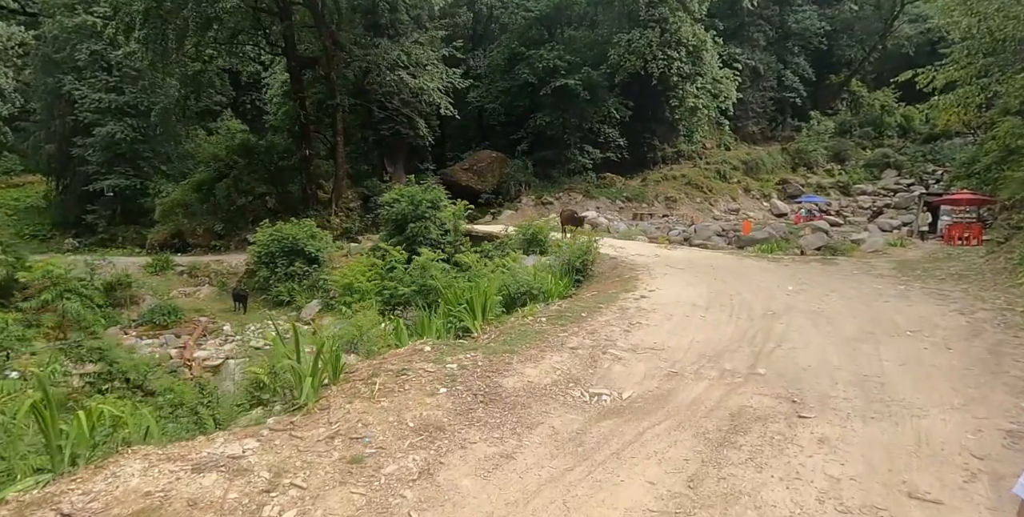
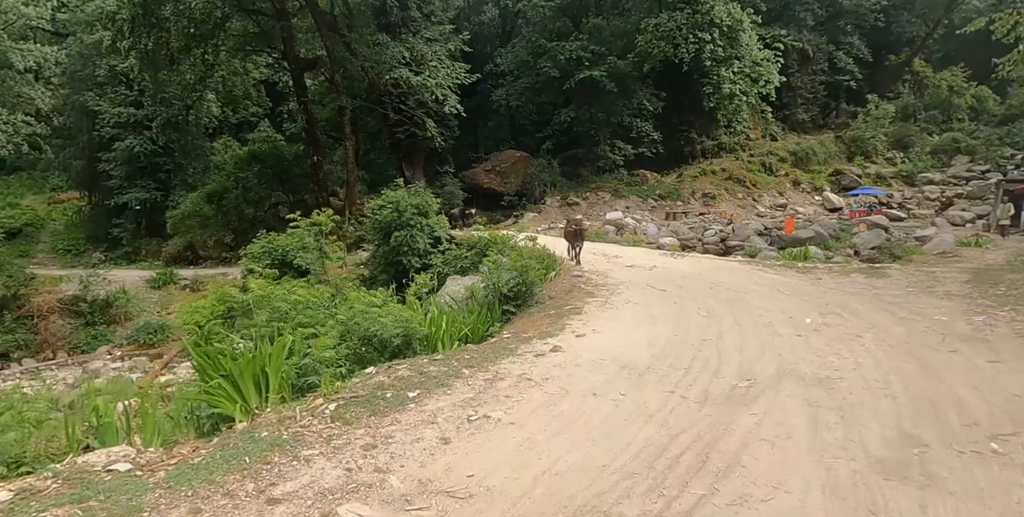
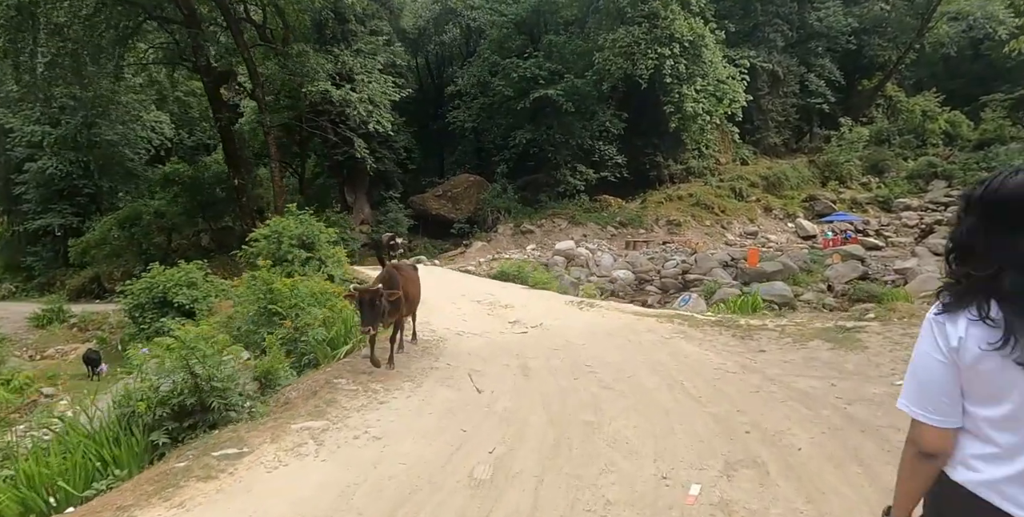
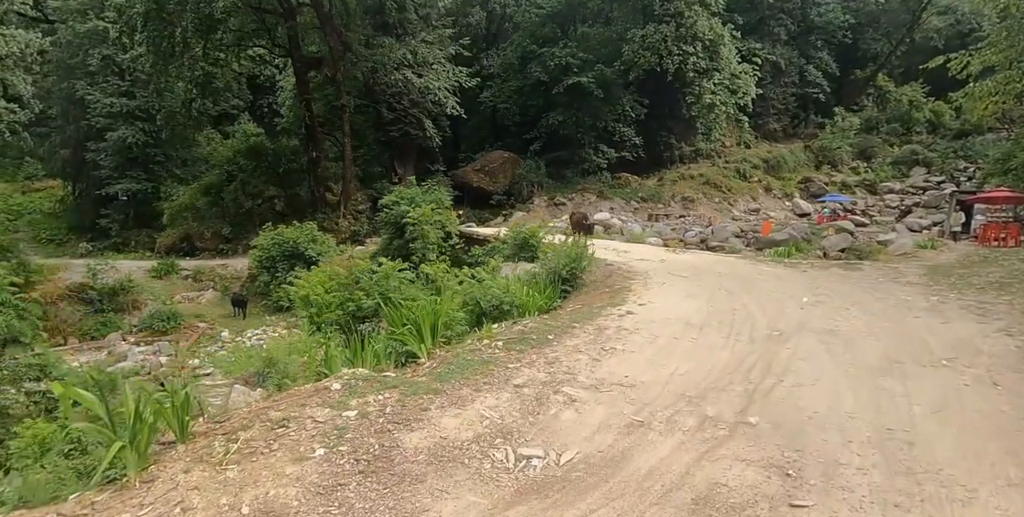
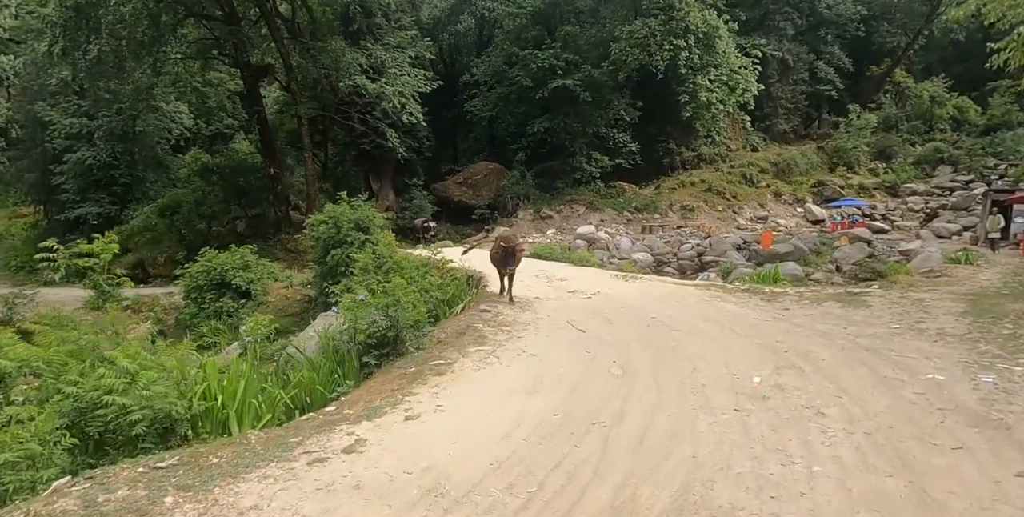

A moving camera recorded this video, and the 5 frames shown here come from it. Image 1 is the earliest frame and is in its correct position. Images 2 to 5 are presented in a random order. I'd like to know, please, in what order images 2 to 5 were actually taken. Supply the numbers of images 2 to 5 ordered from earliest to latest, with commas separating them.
4, 2, 5, 3
